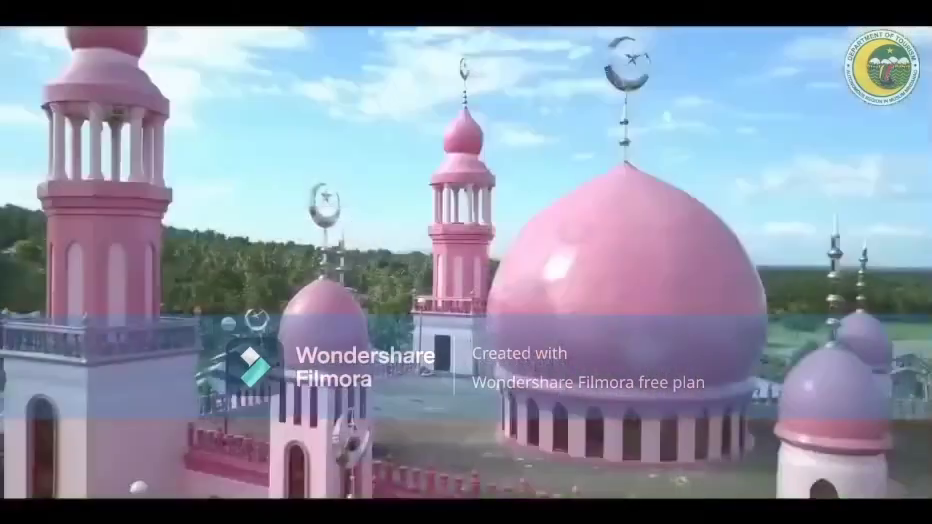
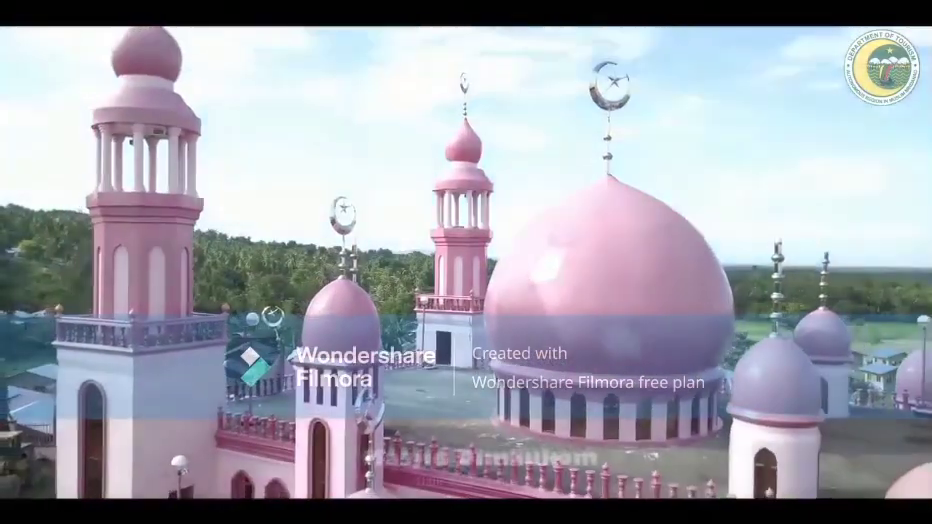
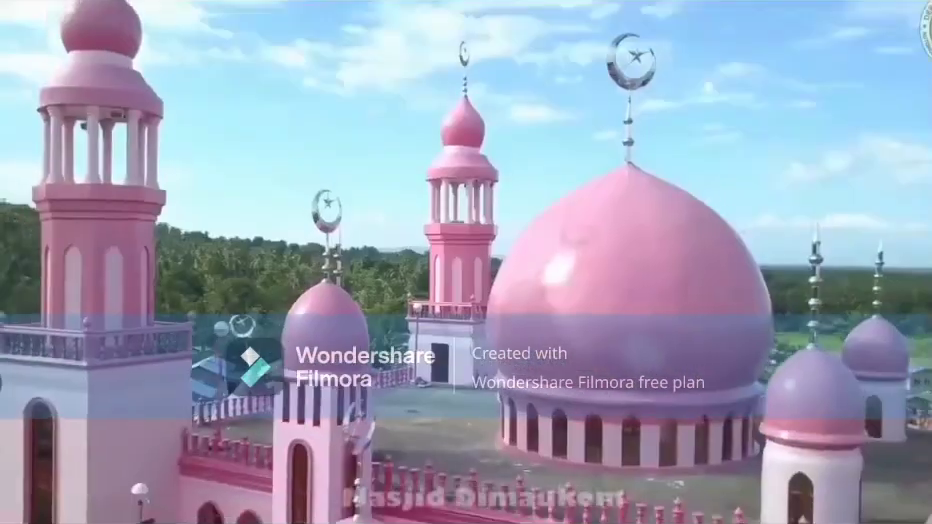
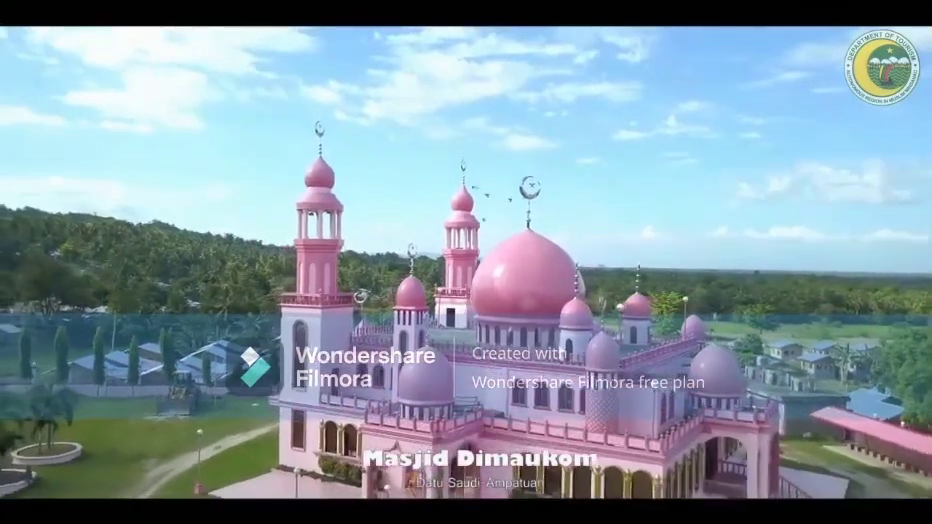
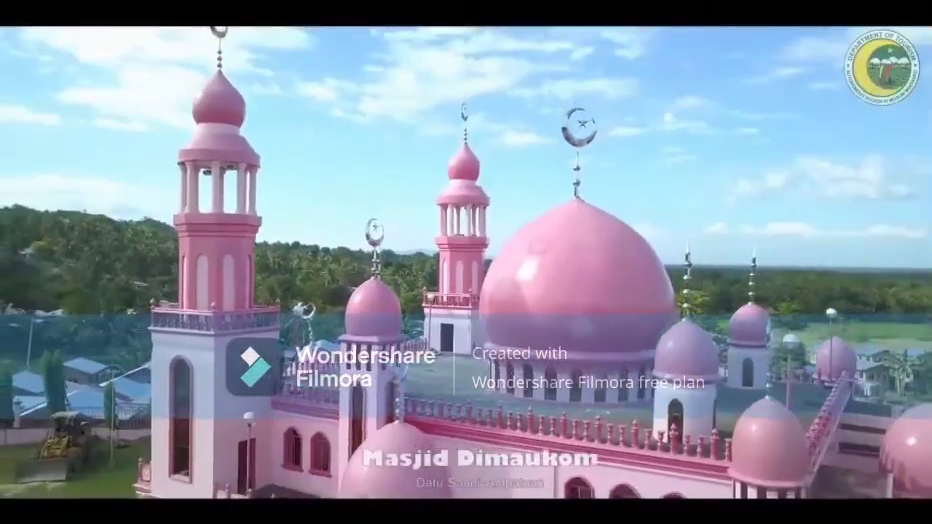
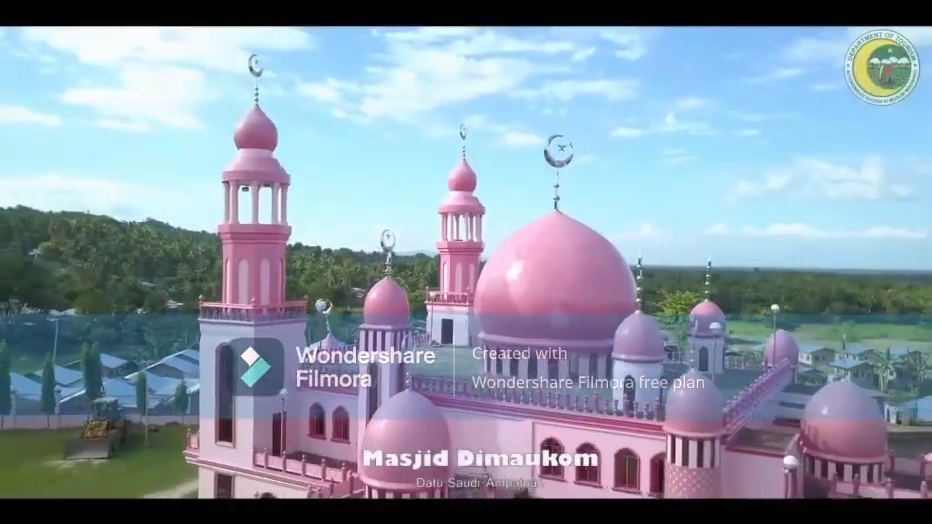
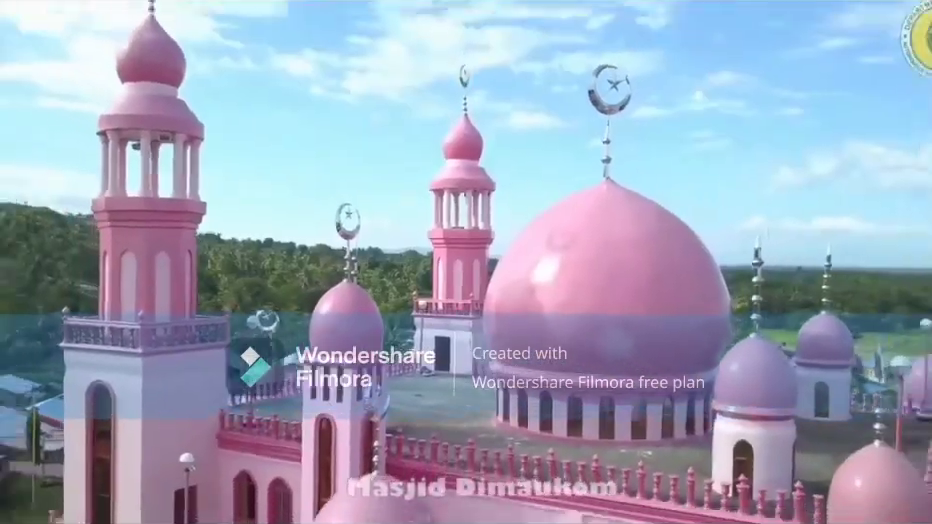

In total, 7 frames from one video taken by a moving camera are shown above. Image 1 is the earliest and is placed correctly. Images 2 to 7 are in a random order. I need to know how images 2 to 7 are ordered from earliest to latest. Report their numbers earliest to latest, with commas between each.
2, 3, 7, 5, 6, 4
